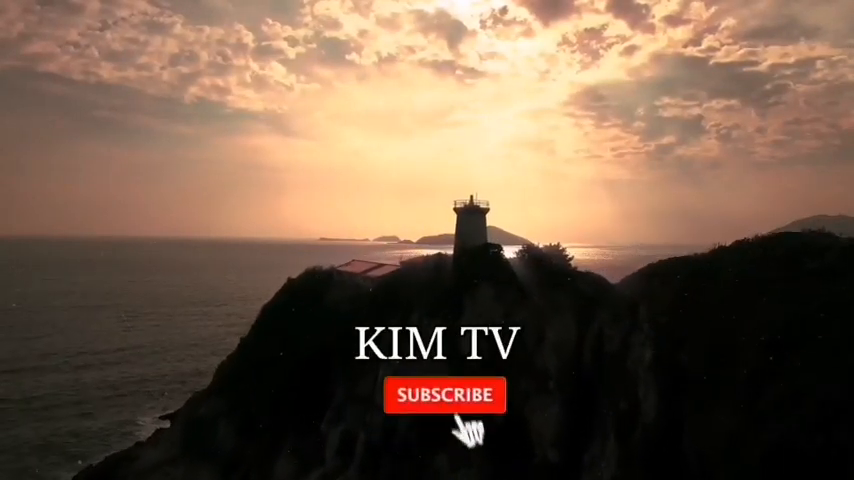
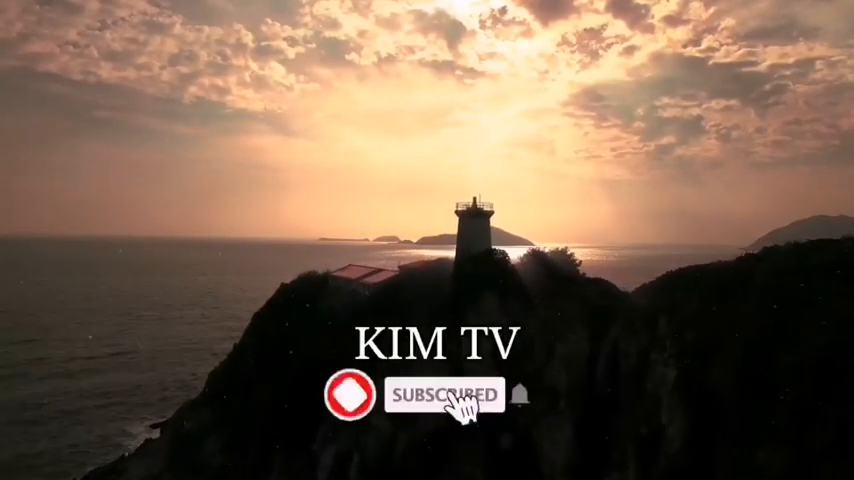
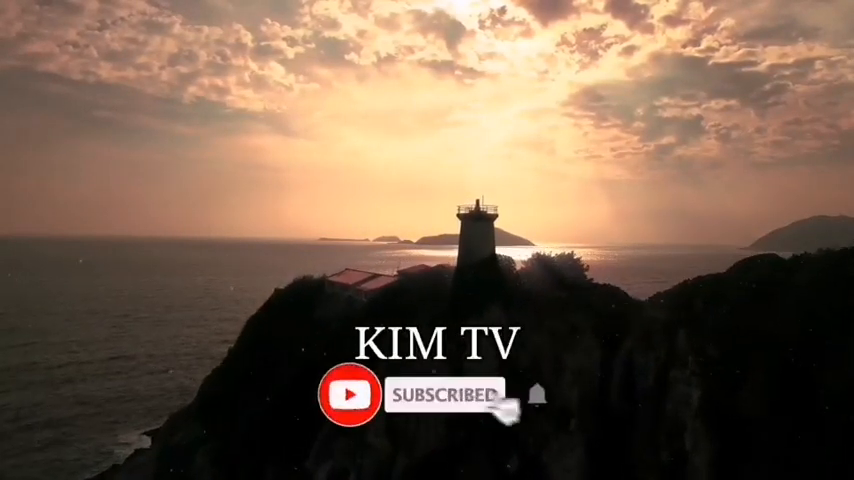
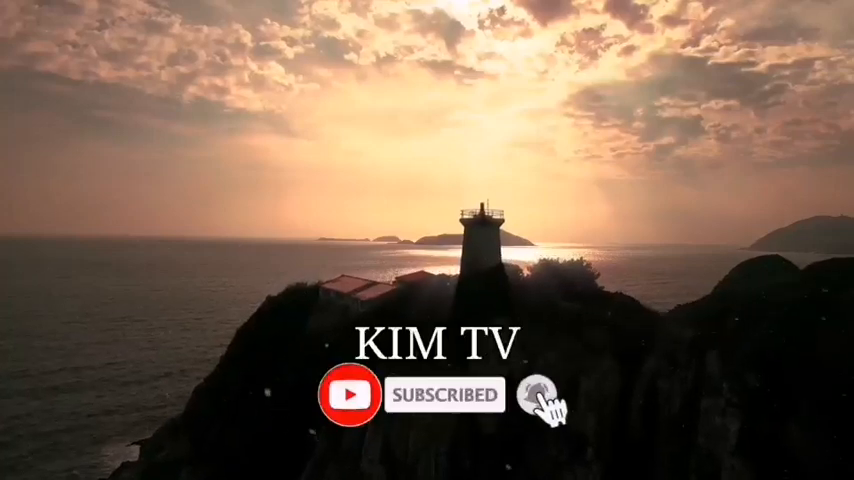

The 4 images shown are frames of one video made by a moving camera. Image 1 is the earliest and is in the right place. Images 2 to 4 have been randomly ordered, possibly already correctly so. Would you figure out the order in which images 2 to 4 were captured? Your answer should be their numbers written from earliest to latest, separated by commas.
2, 3, 4
